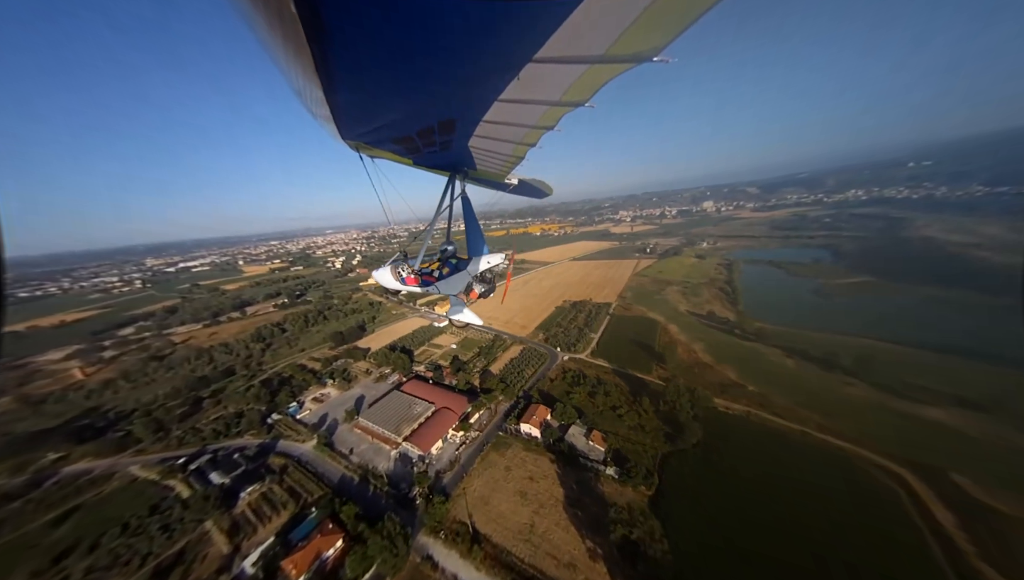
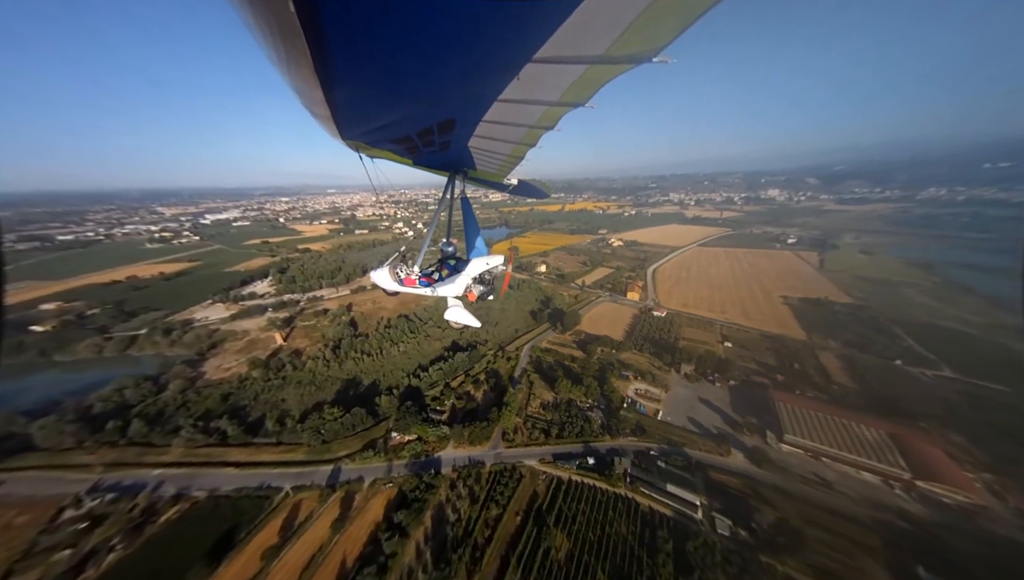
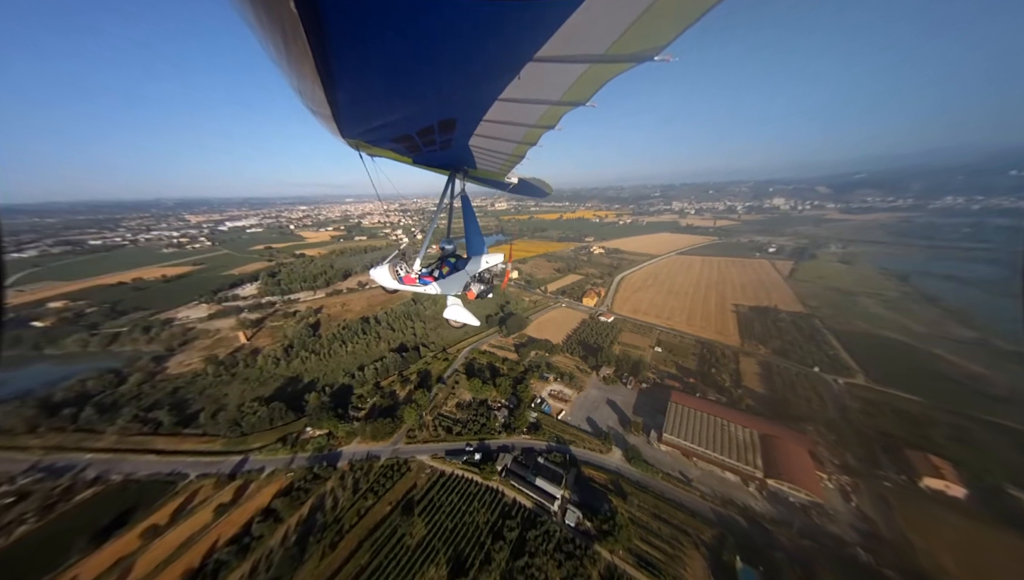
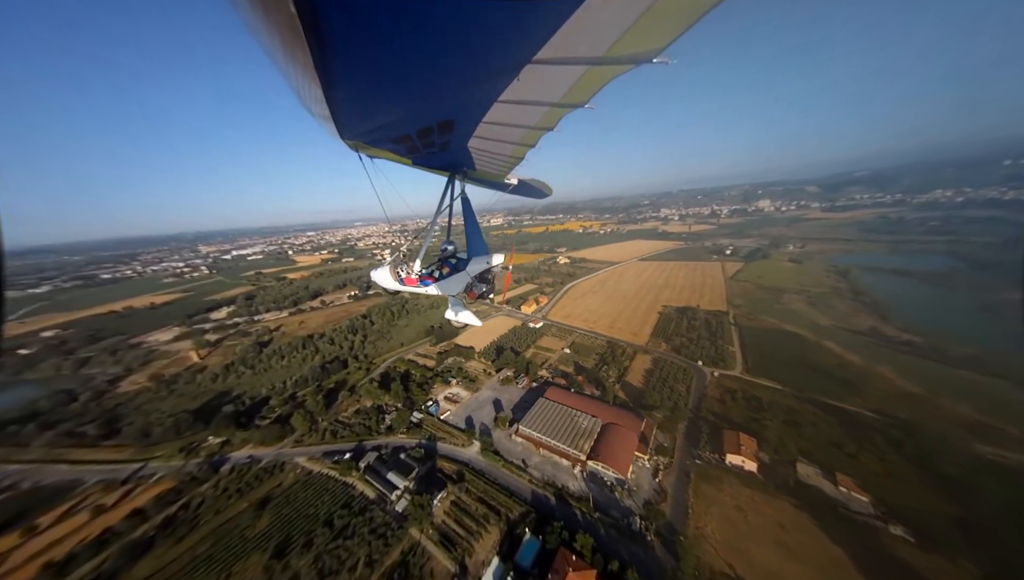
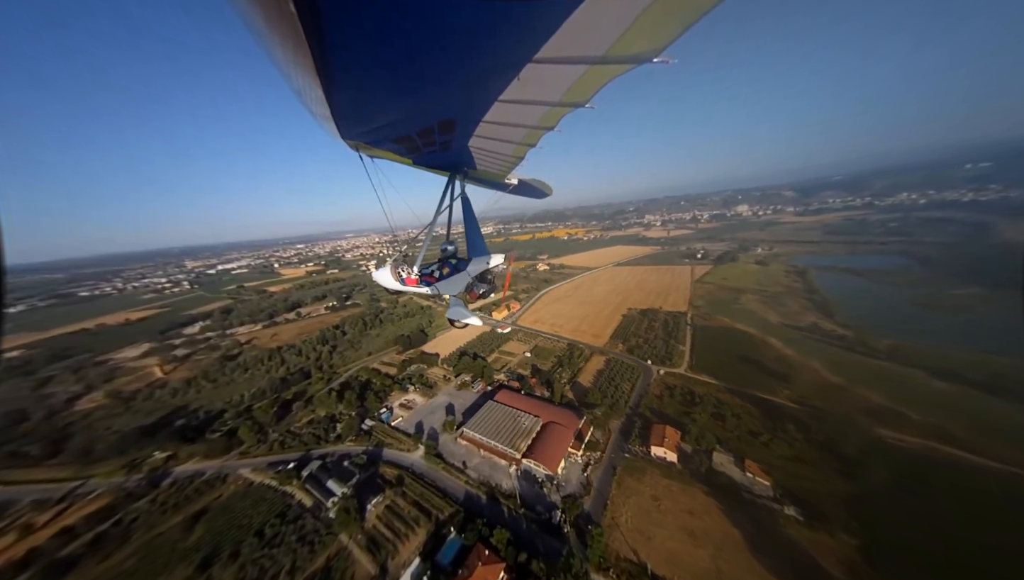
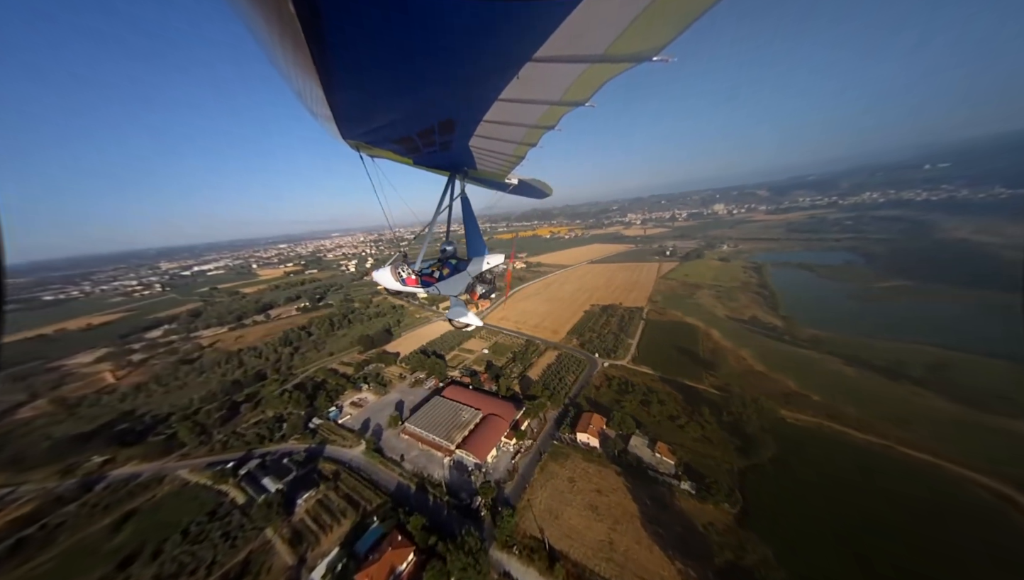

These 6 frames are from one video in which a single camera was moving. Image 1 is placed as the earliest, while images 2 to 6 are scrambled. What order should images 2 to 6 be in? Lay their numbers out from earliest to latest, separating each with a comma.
6, 5, 4, 3, 2
